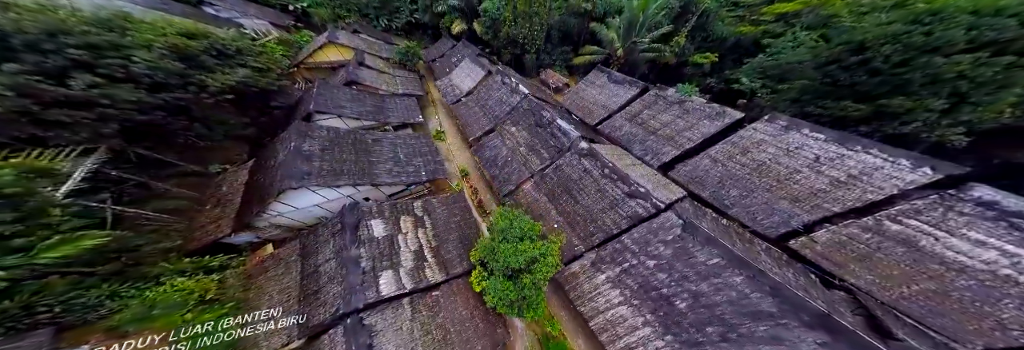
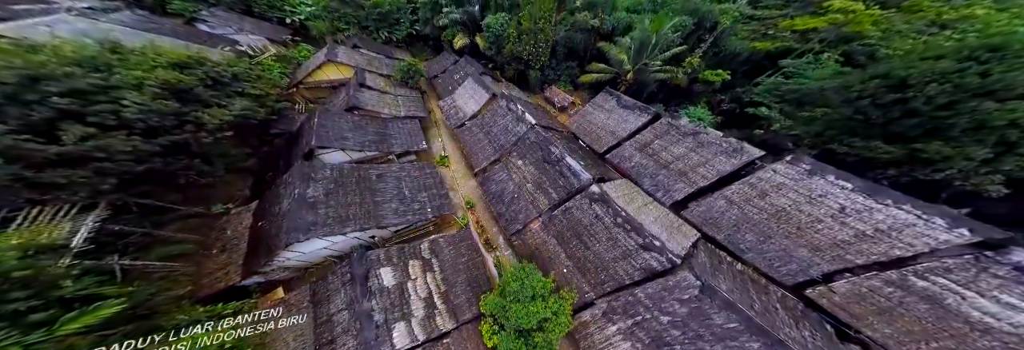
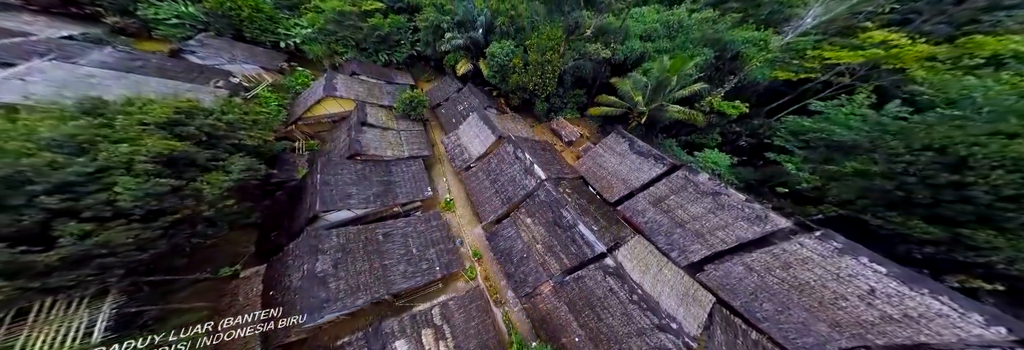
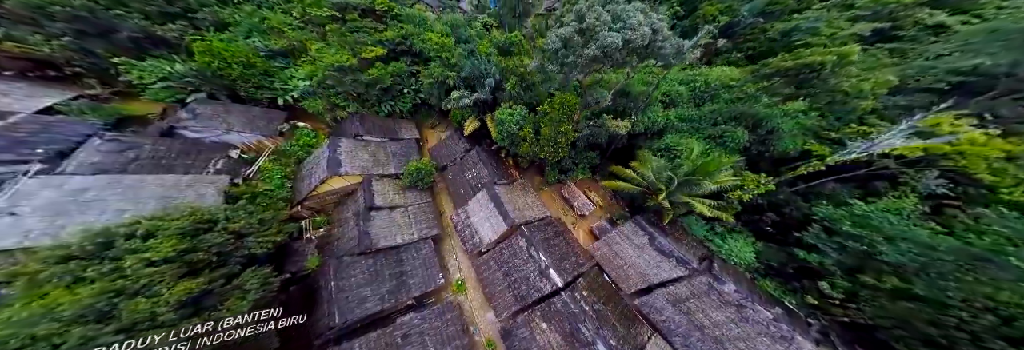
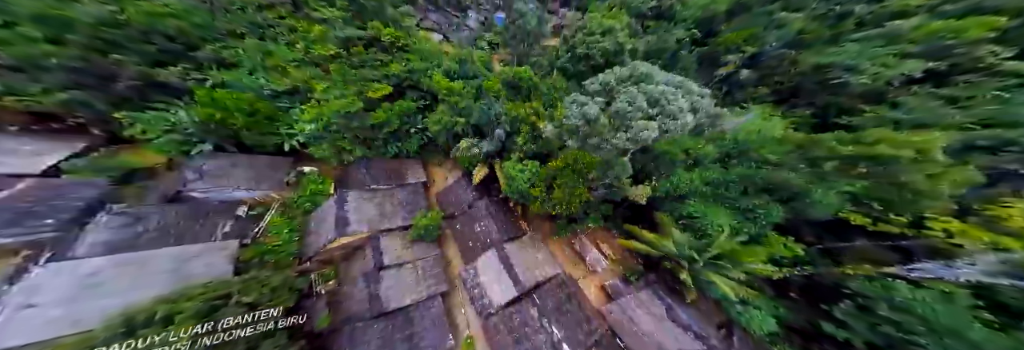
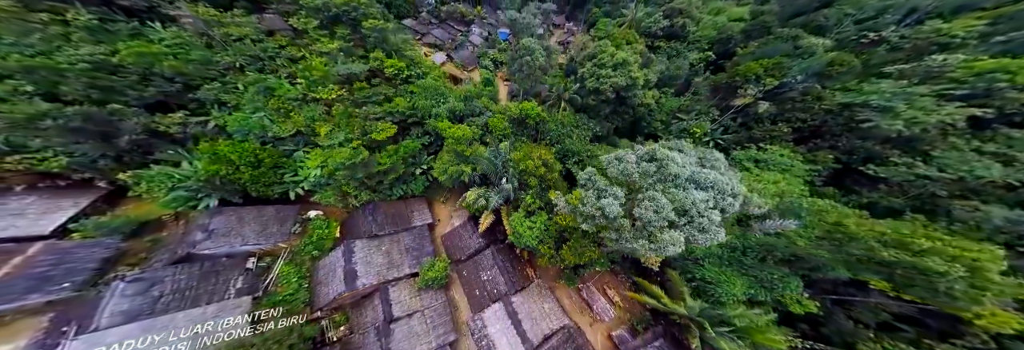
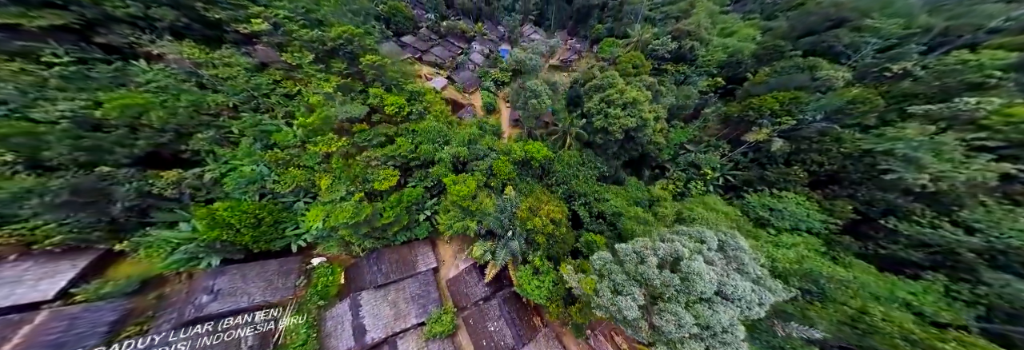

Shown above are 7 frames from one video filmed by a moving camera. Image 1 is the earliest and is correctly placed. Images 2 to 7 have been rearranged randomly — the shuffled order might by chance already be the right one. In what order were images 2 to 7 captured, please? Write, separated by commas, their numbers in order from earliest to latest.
2, 3, 4, 5, 6, 7
